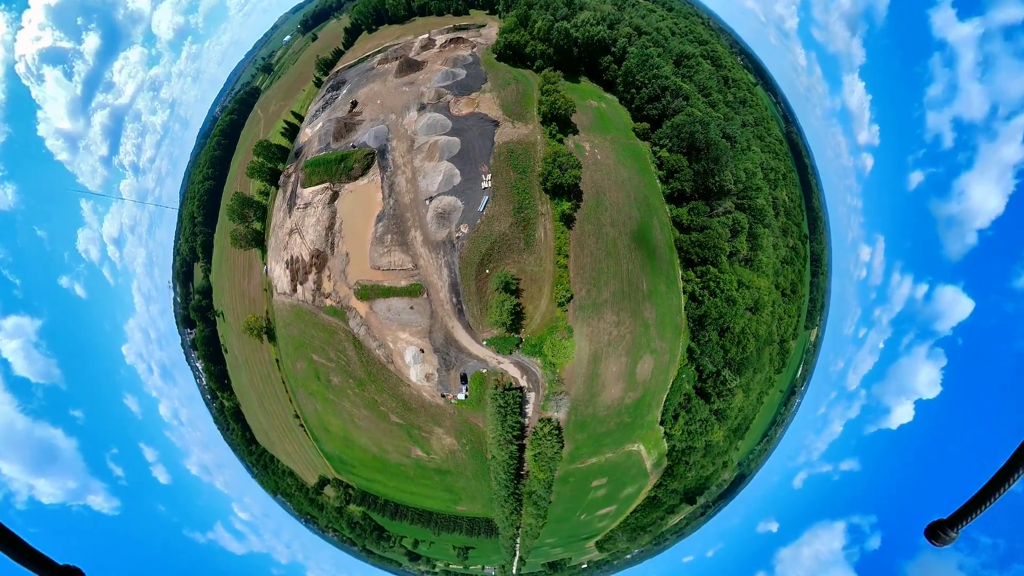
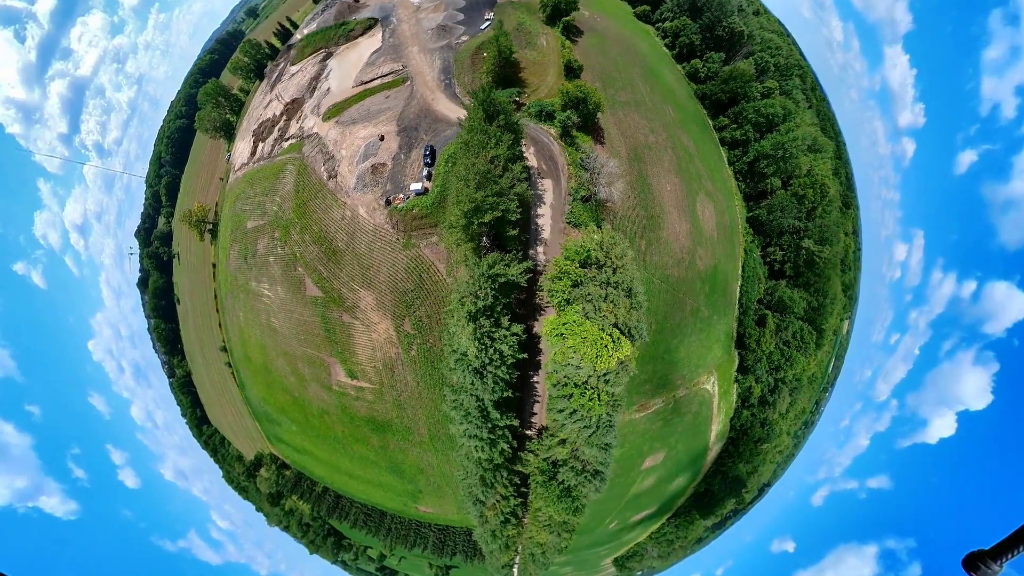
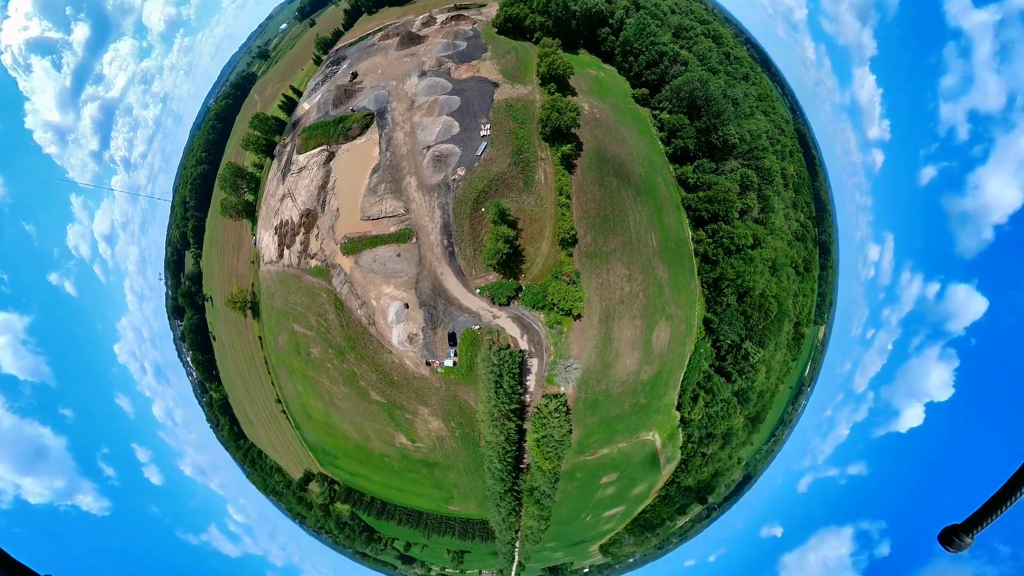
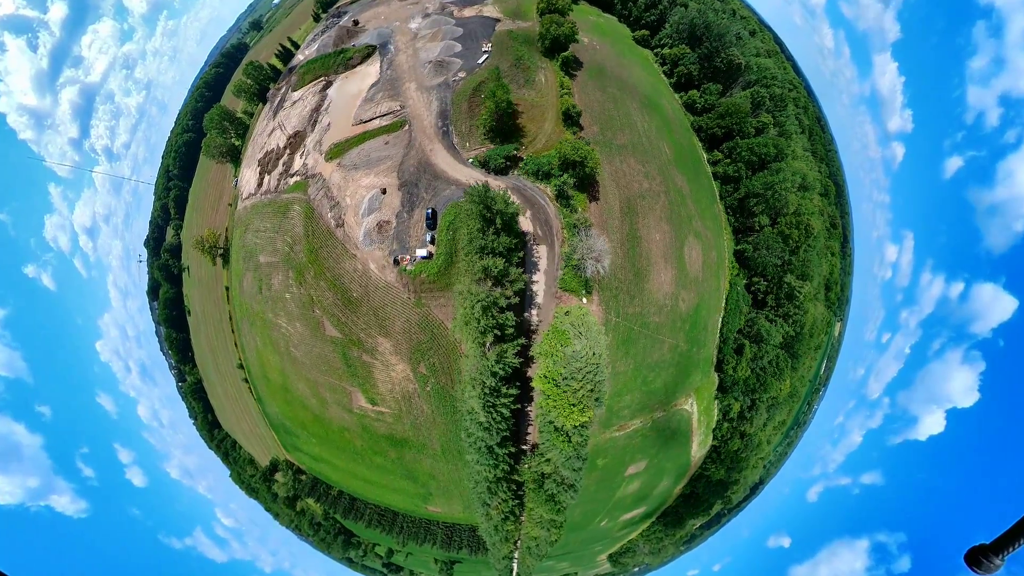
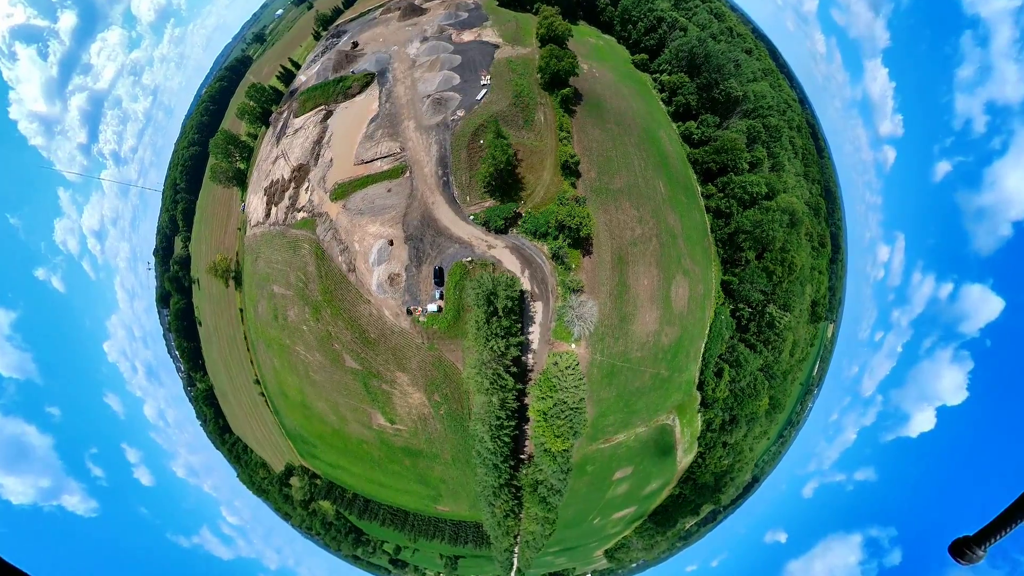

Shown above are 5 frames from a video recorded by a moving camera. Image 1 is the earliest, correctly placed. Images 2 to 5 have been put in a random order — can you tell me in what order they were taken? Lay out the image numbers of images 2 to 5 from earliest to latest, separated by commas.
3, 5, 4, 2
